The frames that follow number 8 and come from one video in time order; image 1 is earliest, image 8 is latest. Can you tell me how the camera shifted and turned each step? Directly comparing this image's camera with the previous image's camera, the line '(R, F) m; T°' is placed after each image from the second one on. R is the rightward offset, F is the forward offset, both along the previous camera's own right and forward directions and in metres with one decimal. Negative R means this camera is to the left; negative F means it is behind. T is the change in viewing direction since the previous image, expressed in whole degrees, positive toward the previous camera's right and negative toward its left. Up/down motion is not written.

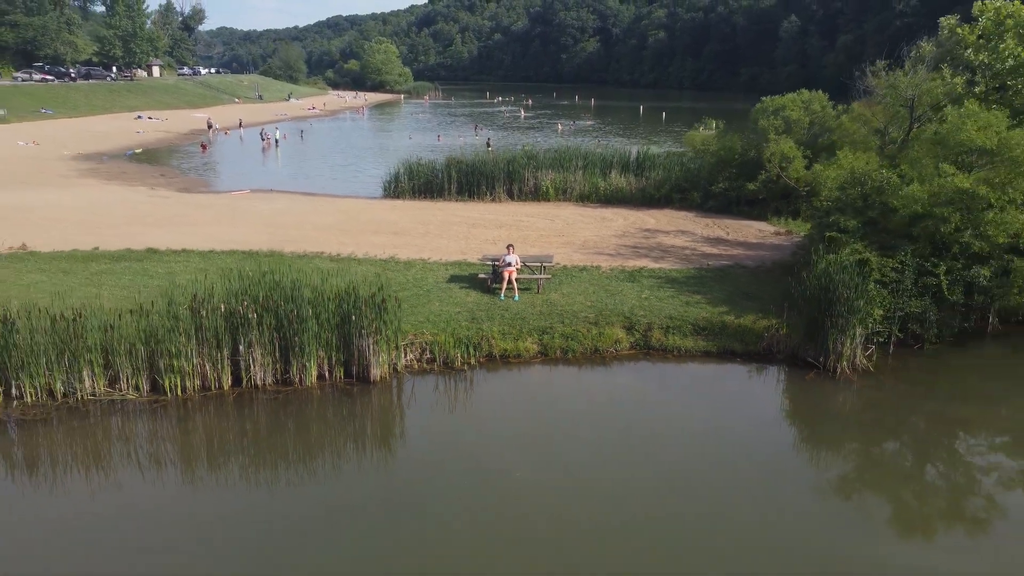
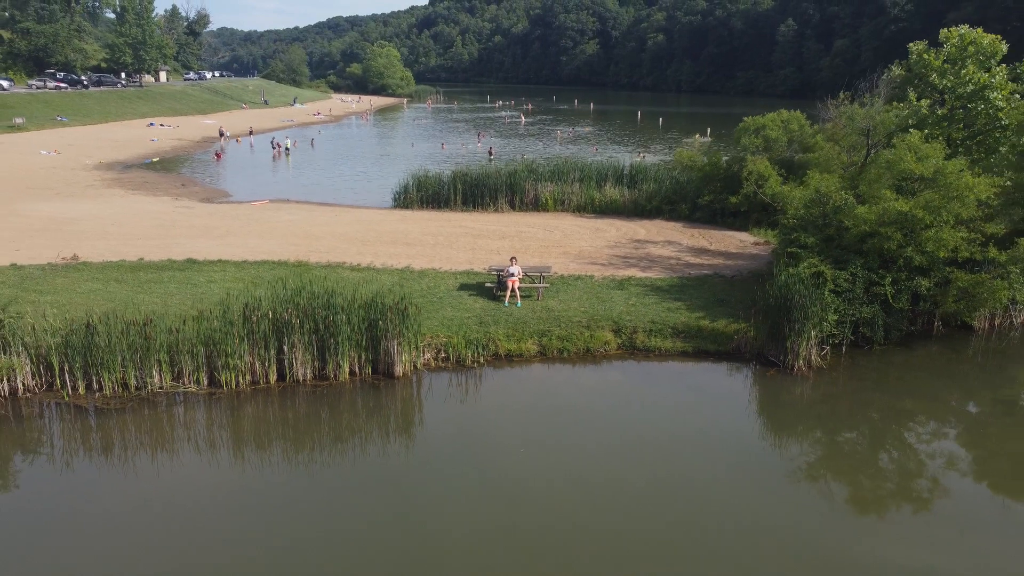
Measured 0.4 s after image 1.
(-0.1, -1.7) m; 0°
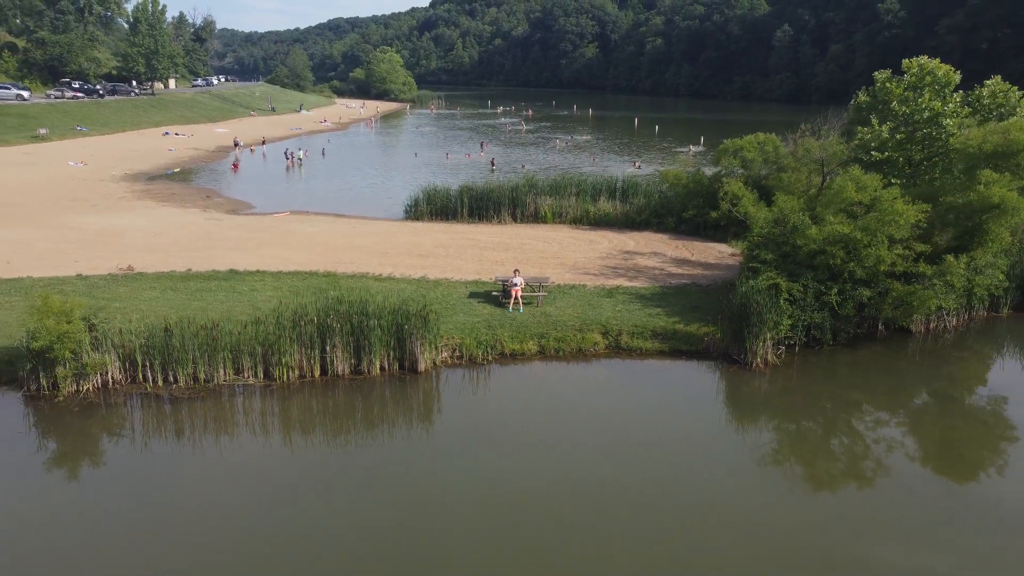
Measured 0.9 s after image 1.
(-0.1, -2.4) m; 0°
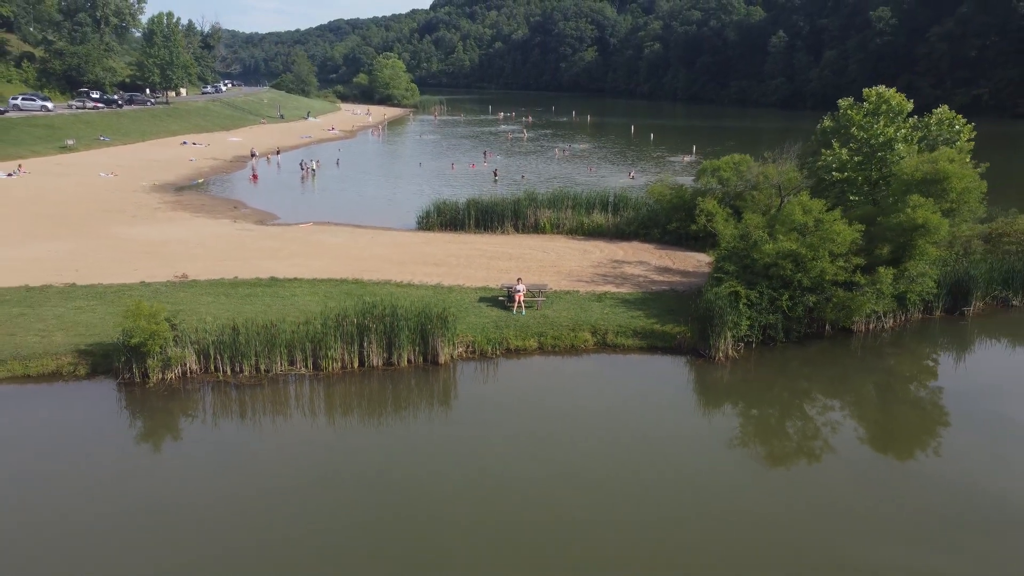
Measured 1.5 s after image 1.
(-0.1, -3.0) m; 0°
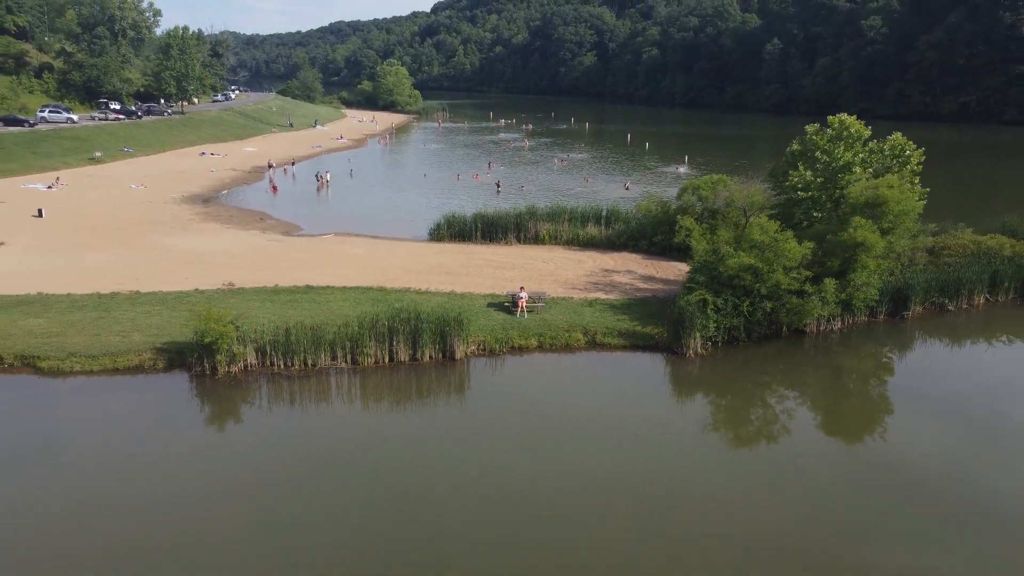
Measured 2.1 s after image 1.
(-0.1, -3.5) m; 0°
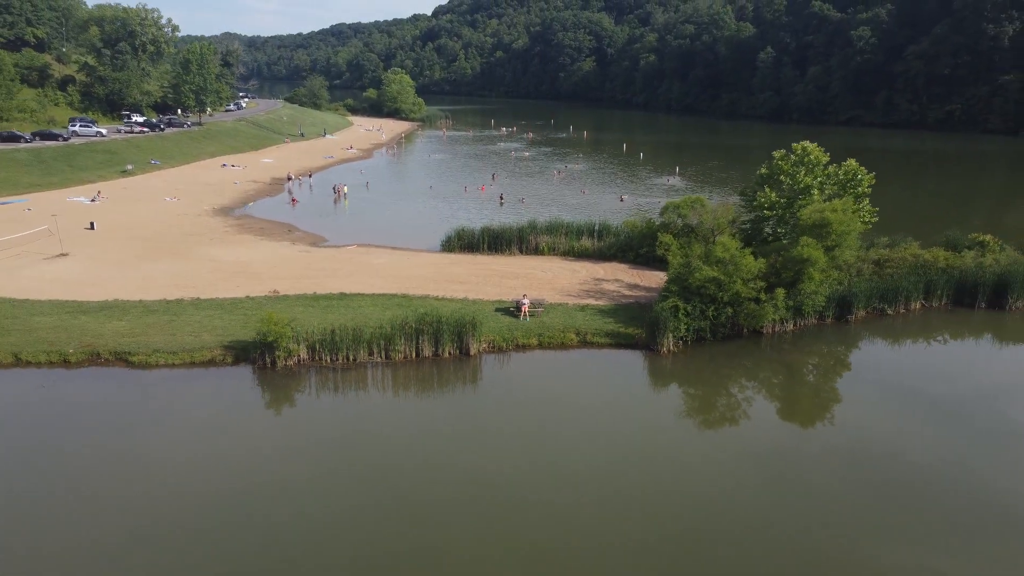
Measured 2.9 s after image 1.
(-0.2, -4.4) m; 0°
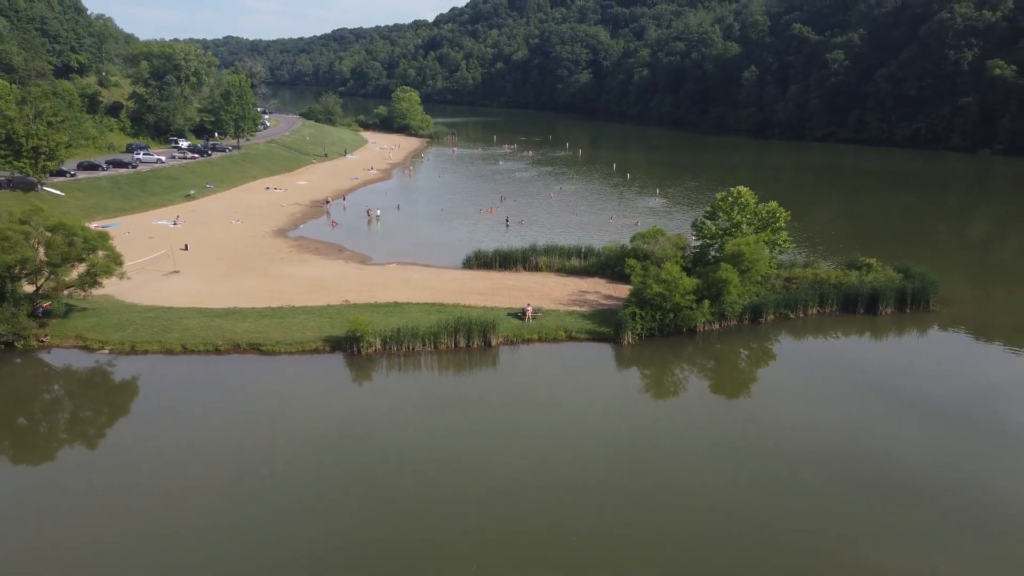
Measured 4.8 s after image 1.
(-0.5, -11.5) m; 0°
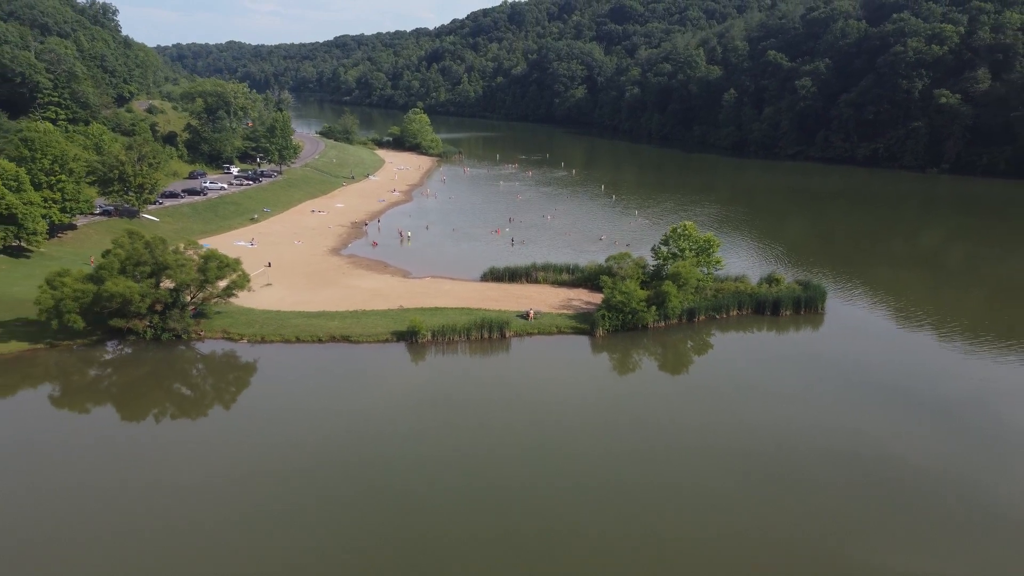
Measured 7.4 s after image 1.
(-0.7, -16.9) m; 0°
